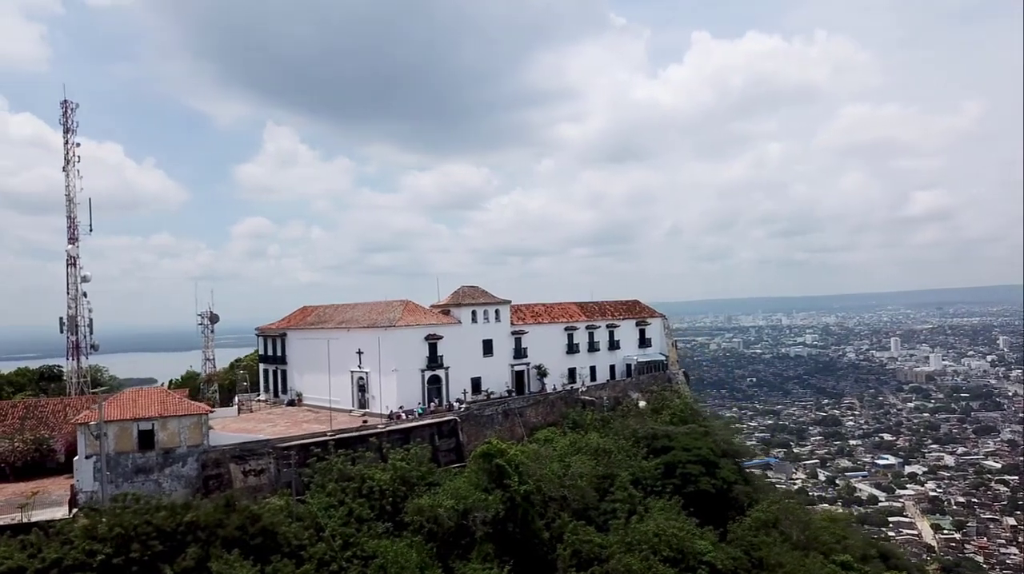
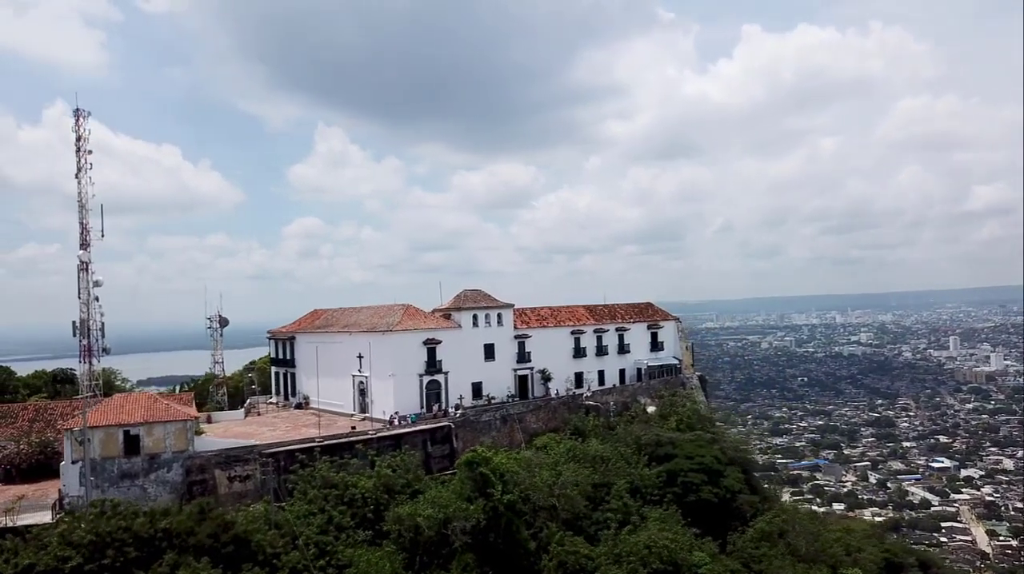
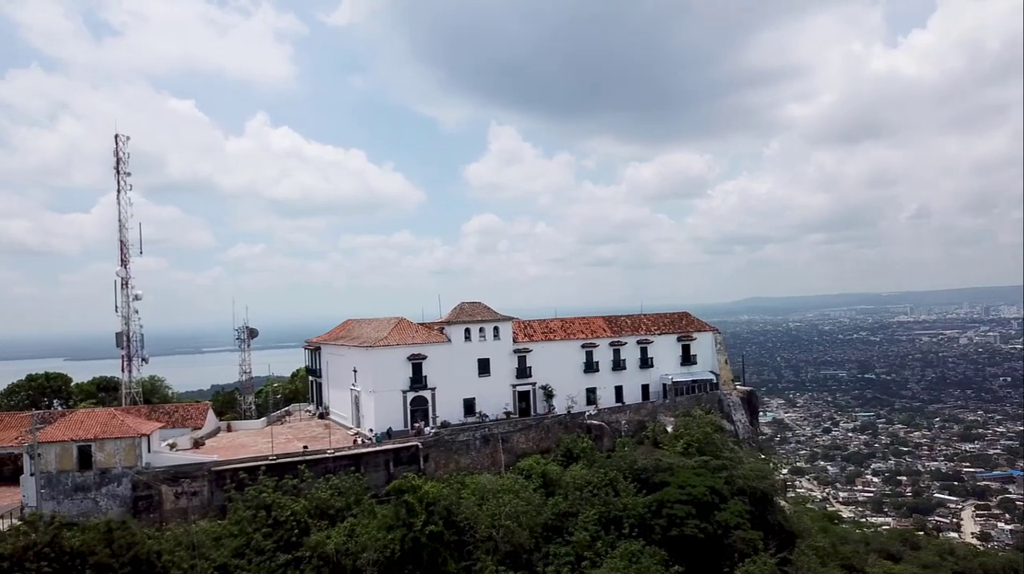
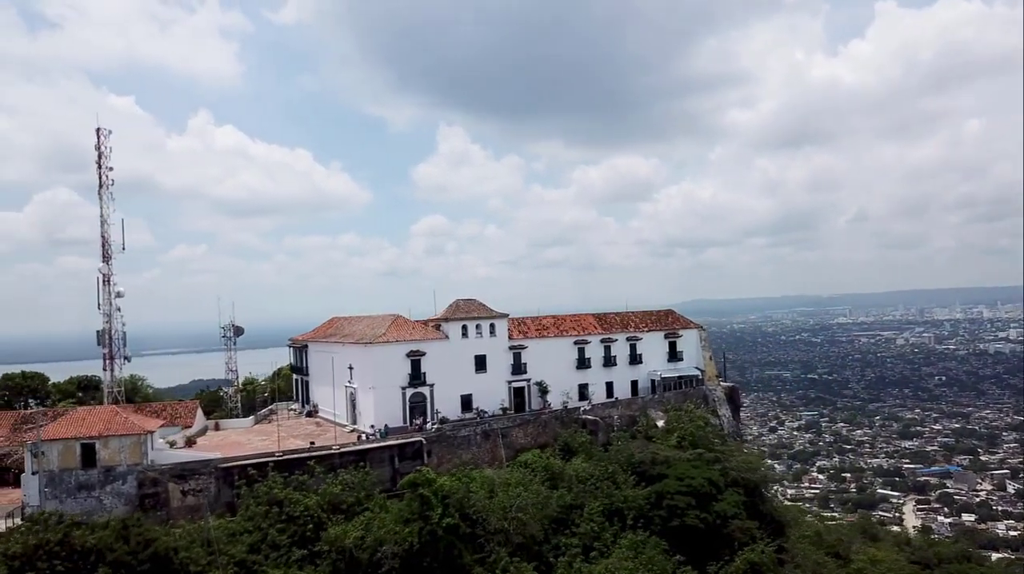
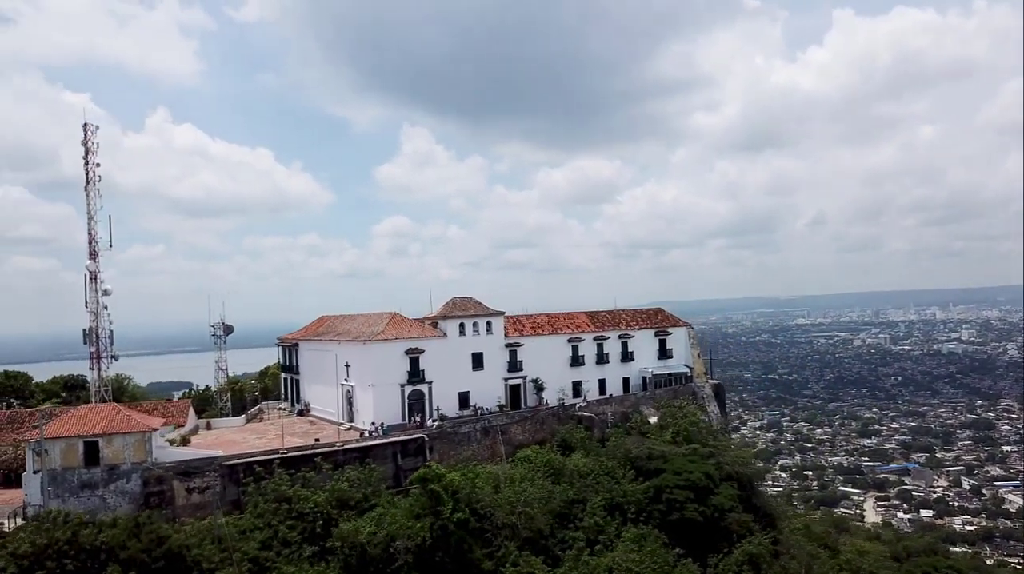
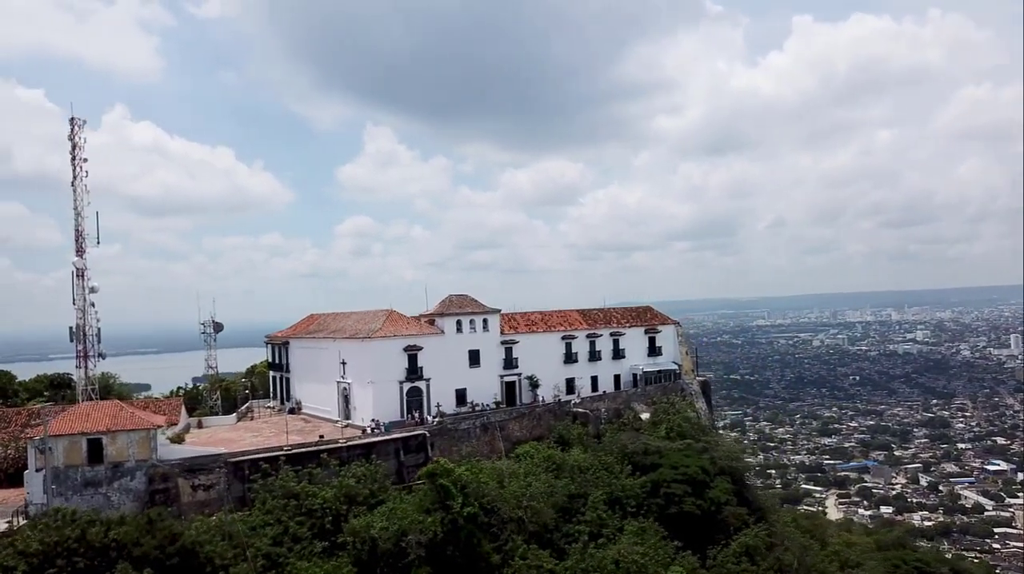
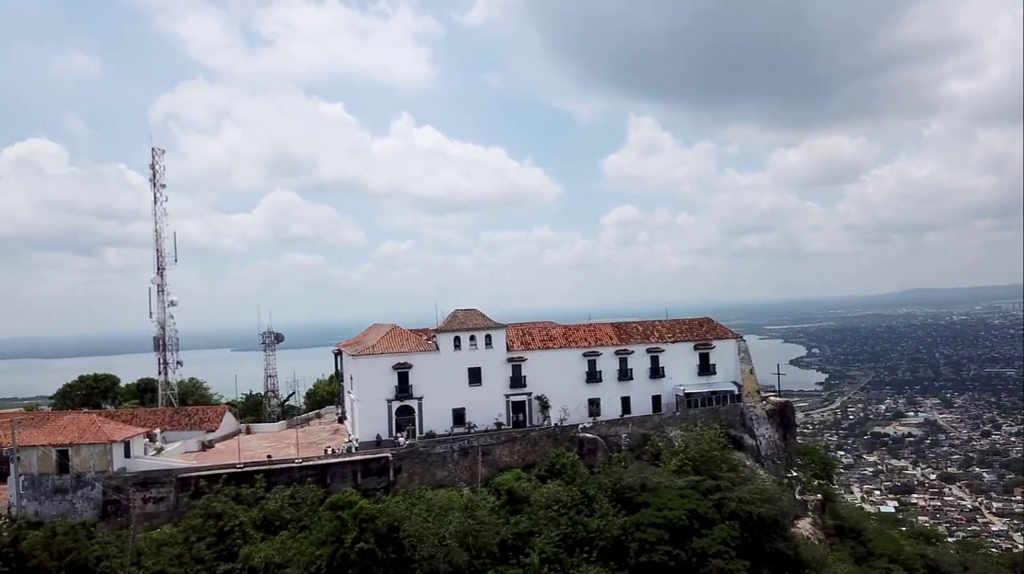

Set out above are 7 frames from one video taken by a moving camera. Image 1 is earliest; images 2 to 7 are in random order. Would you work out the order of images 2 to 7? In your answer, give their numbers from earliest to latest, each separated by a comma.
2, 6, 5, 4, 3, 7
